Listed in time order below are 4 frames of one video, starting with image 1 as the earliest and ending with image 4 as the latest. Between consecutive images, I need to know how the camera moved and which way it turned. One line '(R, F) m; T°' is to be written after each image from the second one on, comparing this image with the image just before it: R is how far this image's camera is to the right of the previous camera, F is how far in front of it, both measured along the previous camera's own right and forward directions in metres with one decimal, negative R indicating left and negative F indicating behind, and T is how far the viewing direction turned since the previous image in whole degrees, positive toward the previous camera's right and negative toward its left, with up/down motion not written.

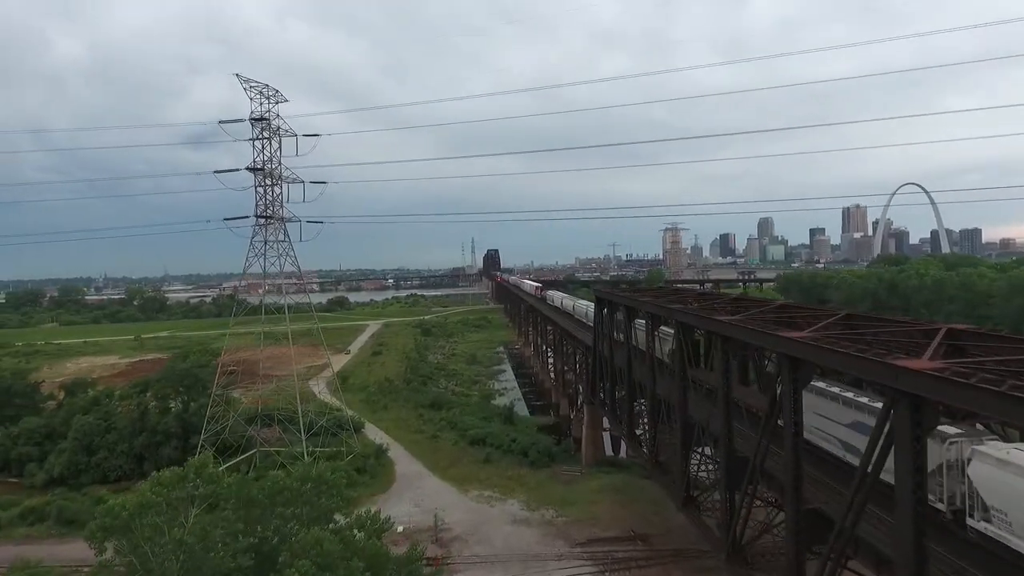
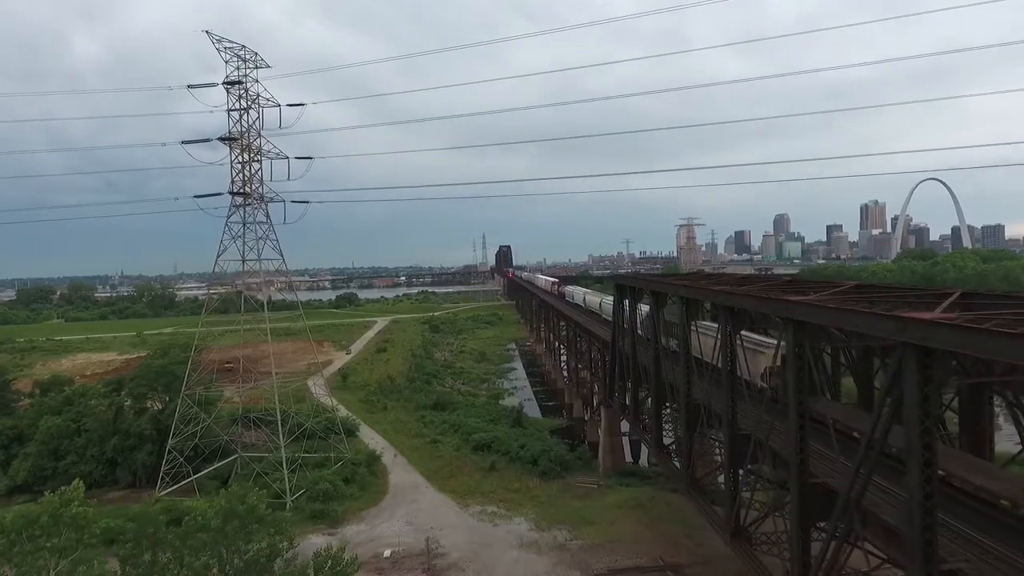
(+0.2, +3.2) m; -1°
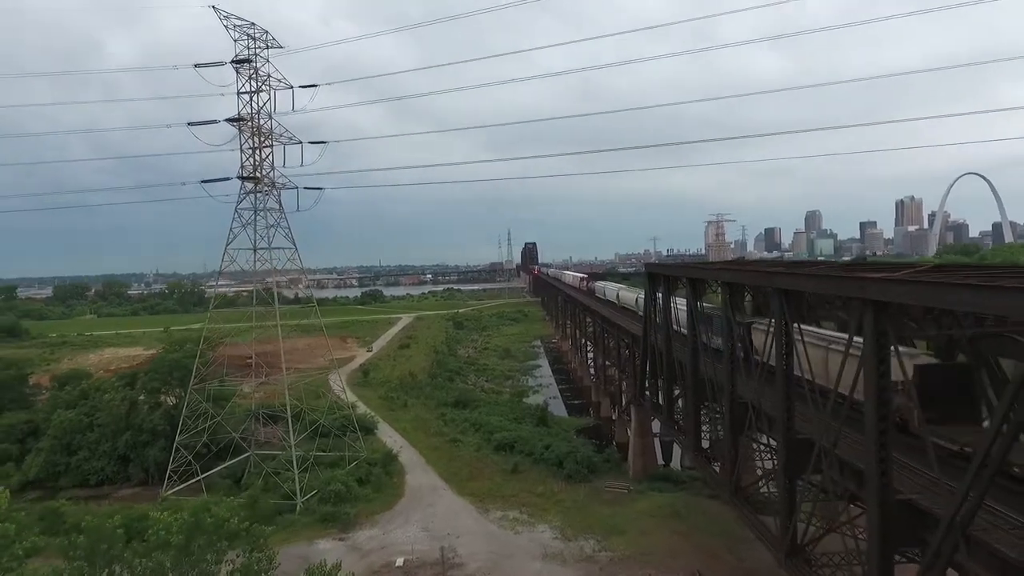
(+0.1, +1.6) m; -2°
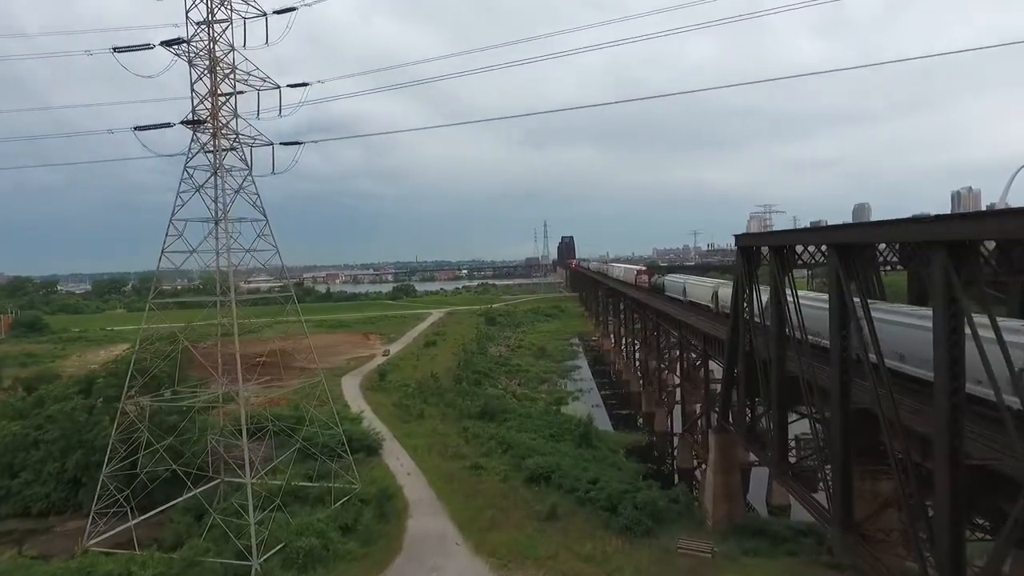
(0.0, +6.1) m; -4°
